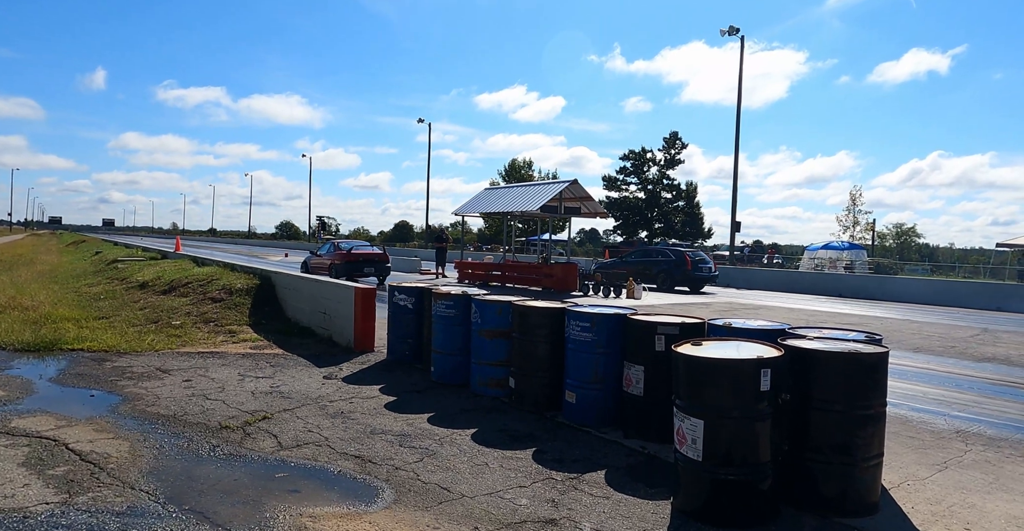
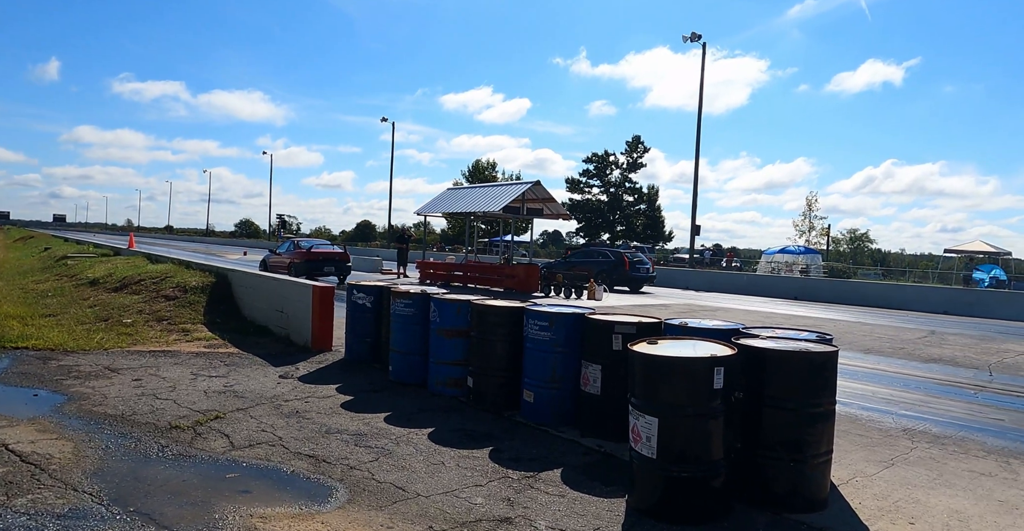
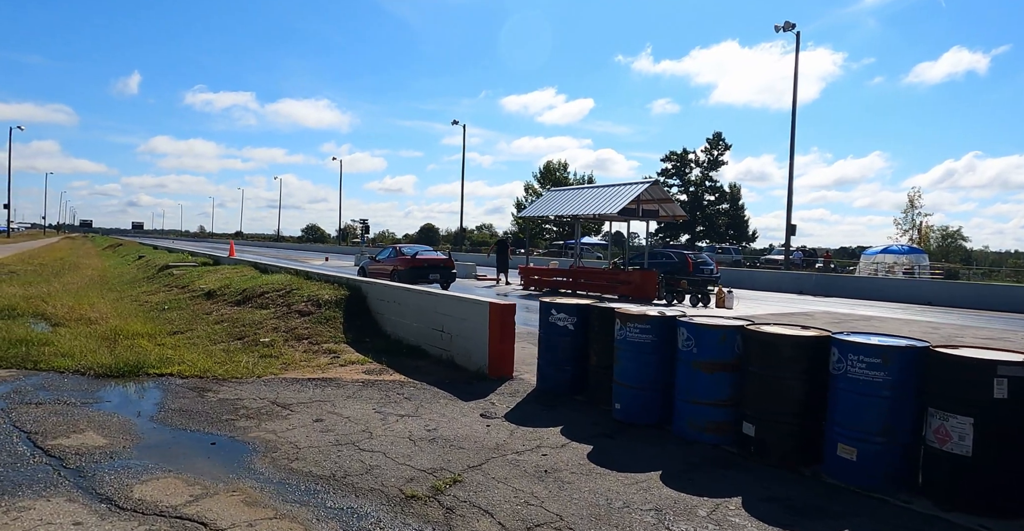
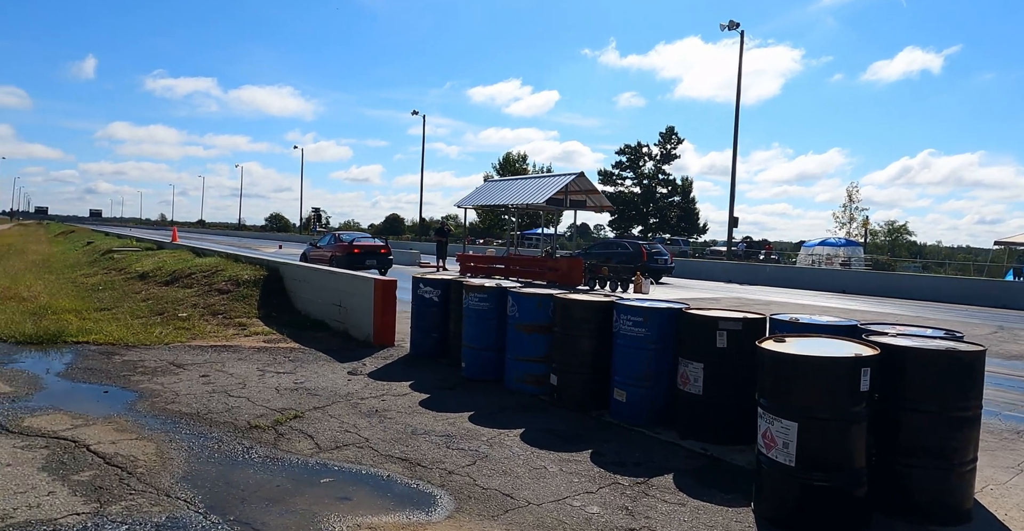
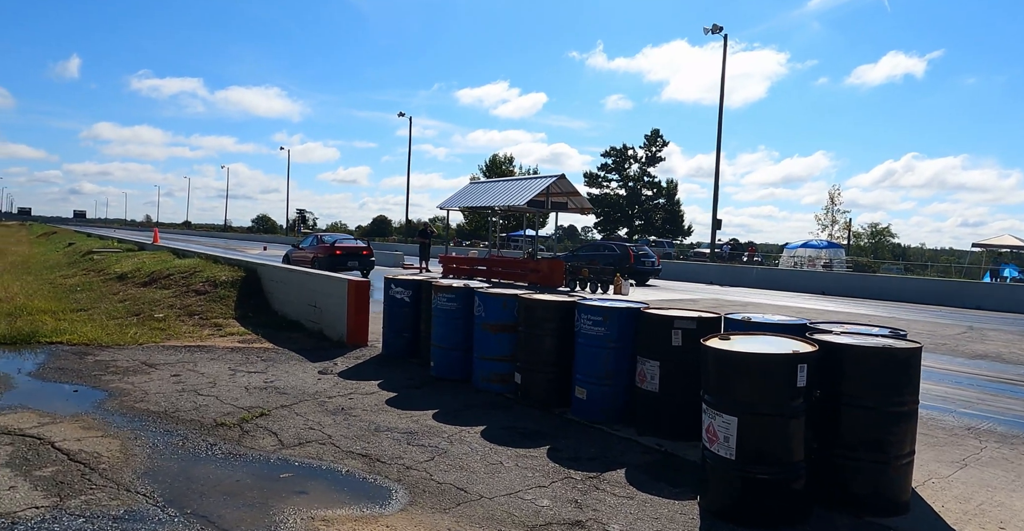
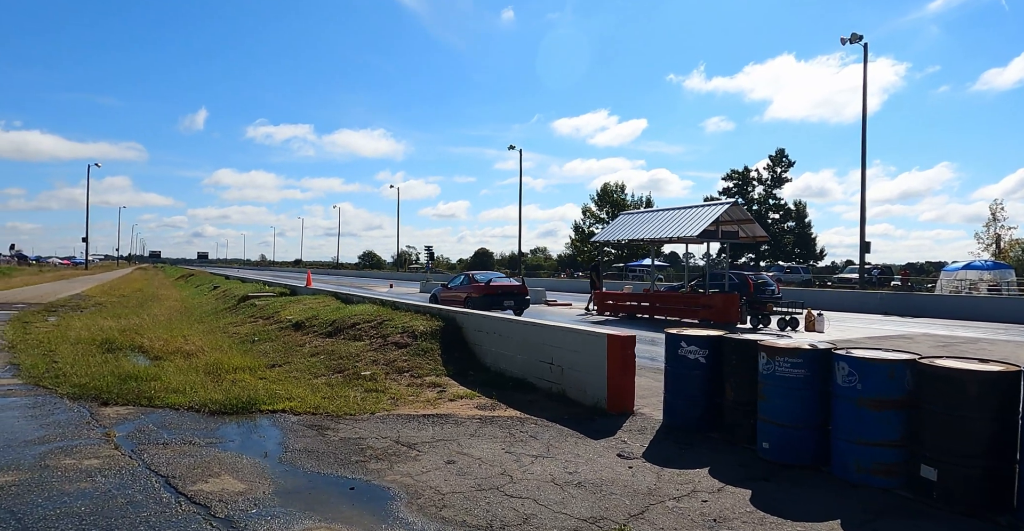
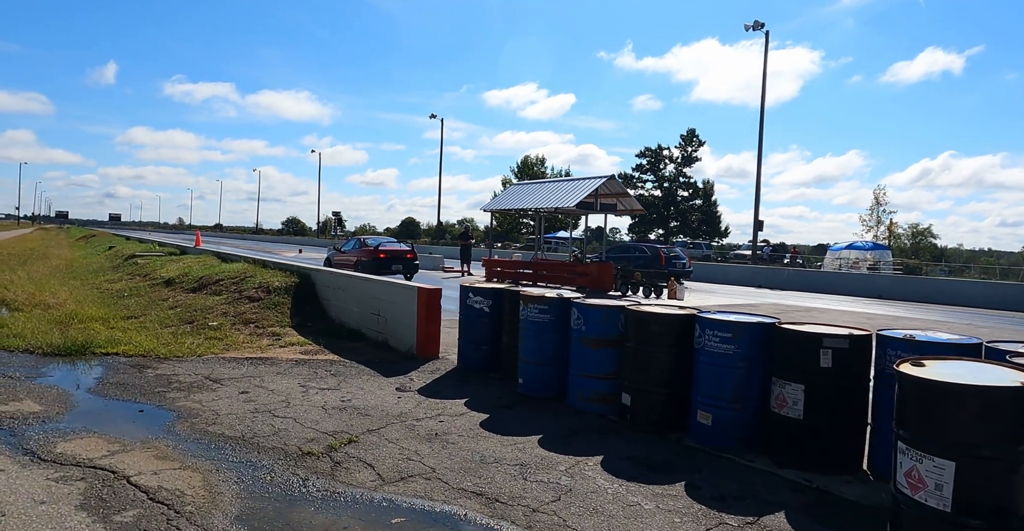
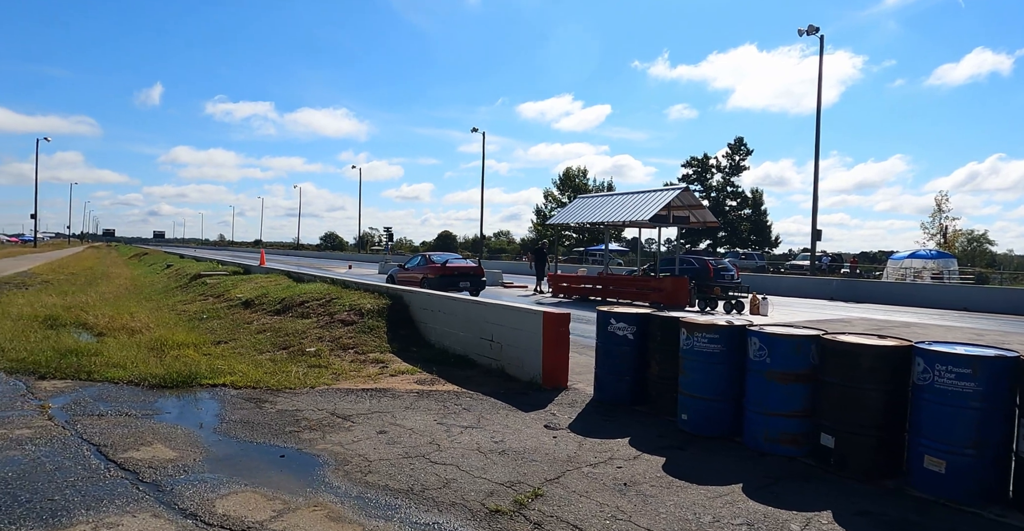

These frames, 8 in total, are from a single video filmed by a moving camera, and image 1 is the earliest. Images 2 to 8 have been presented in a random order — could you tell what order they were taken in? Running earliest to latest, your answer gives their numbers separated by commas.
2, 5, 4, 7, 3, 8, 6
